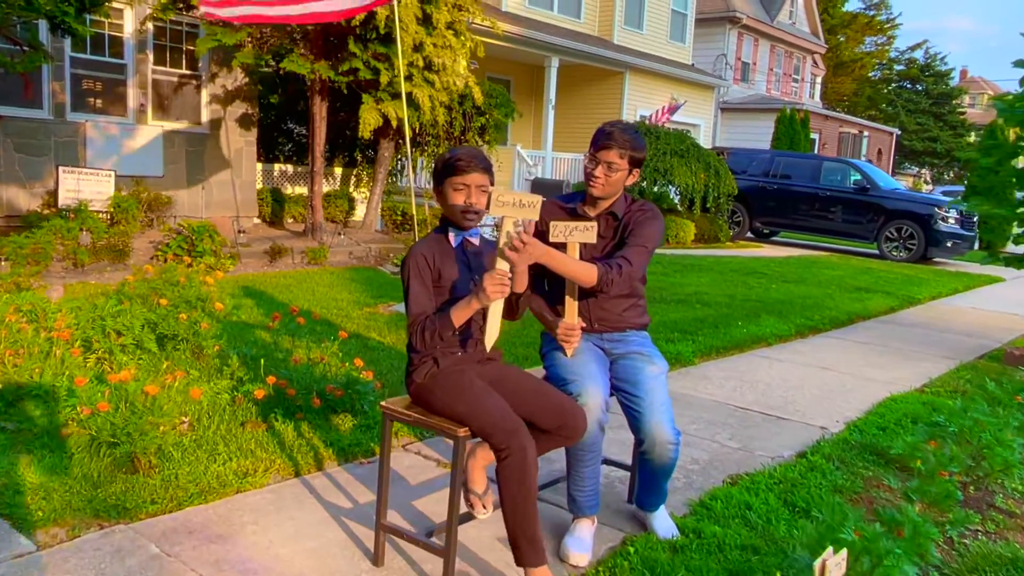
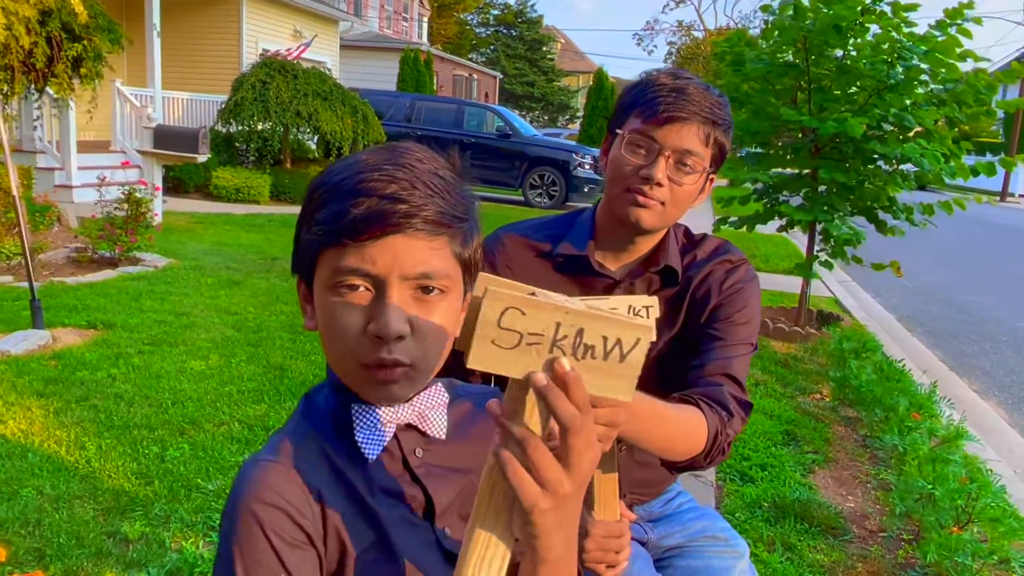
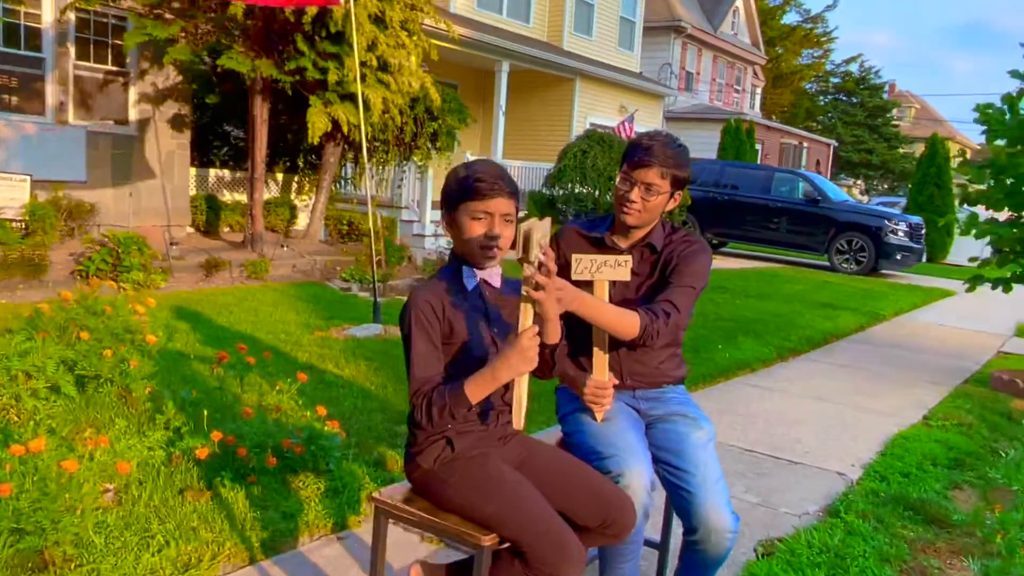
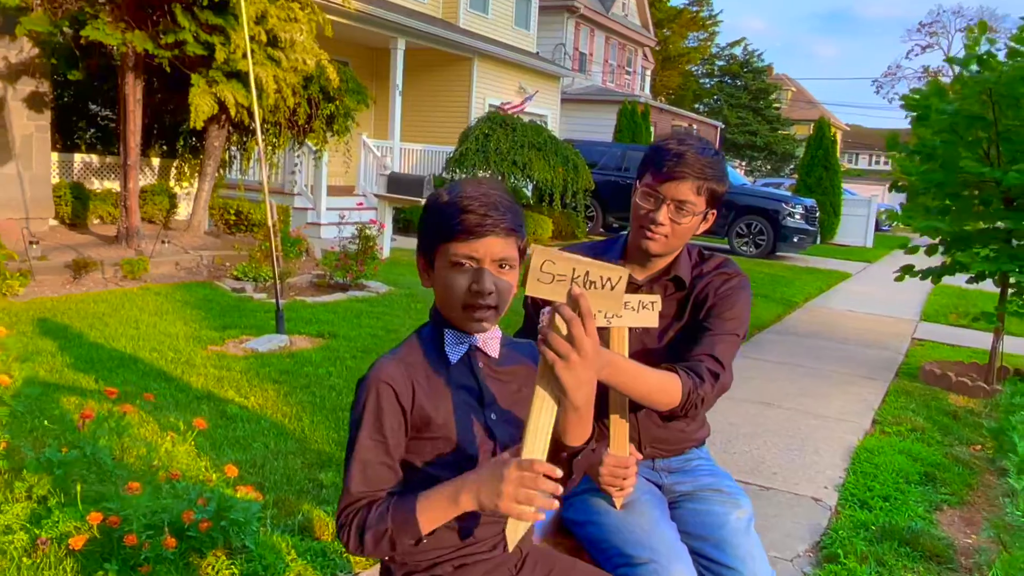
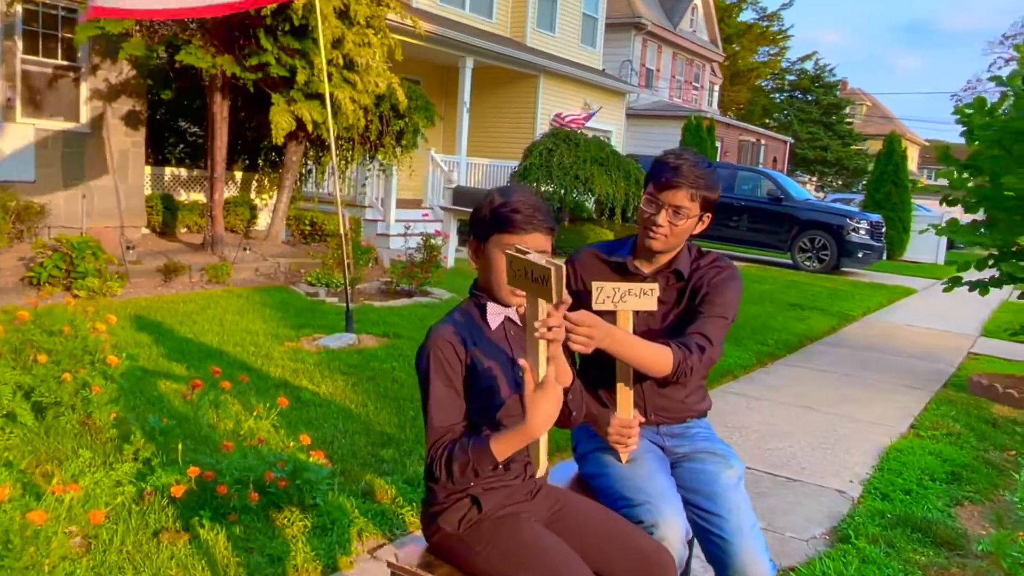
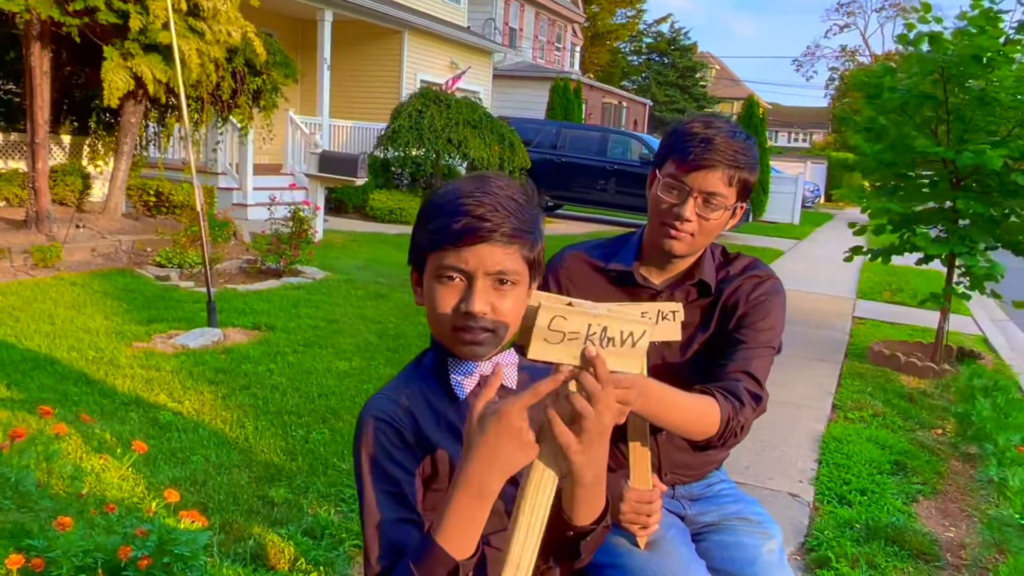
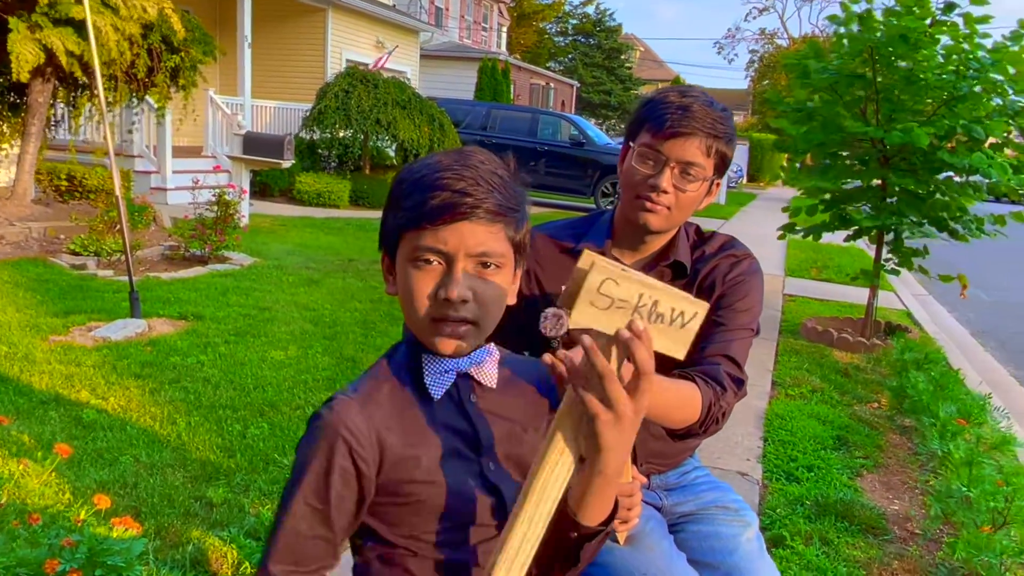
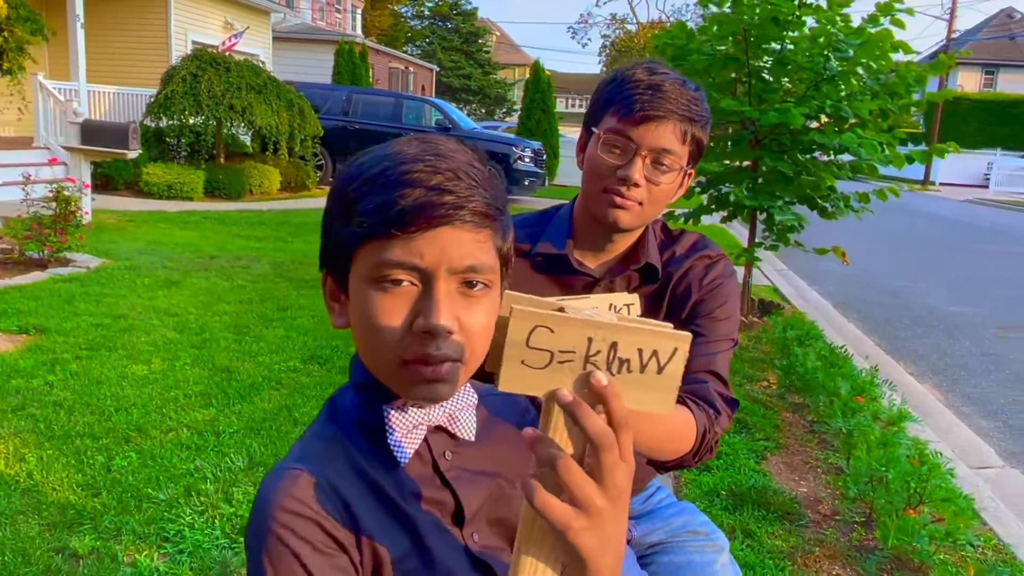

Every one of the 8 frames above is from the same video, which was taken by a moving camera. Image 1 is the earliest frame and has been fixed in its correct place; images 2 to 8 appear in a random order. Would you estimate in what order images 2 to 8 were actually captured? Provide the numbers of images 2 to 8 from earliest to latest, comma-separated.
3, 5, 4, 6, 7, 2, 8
